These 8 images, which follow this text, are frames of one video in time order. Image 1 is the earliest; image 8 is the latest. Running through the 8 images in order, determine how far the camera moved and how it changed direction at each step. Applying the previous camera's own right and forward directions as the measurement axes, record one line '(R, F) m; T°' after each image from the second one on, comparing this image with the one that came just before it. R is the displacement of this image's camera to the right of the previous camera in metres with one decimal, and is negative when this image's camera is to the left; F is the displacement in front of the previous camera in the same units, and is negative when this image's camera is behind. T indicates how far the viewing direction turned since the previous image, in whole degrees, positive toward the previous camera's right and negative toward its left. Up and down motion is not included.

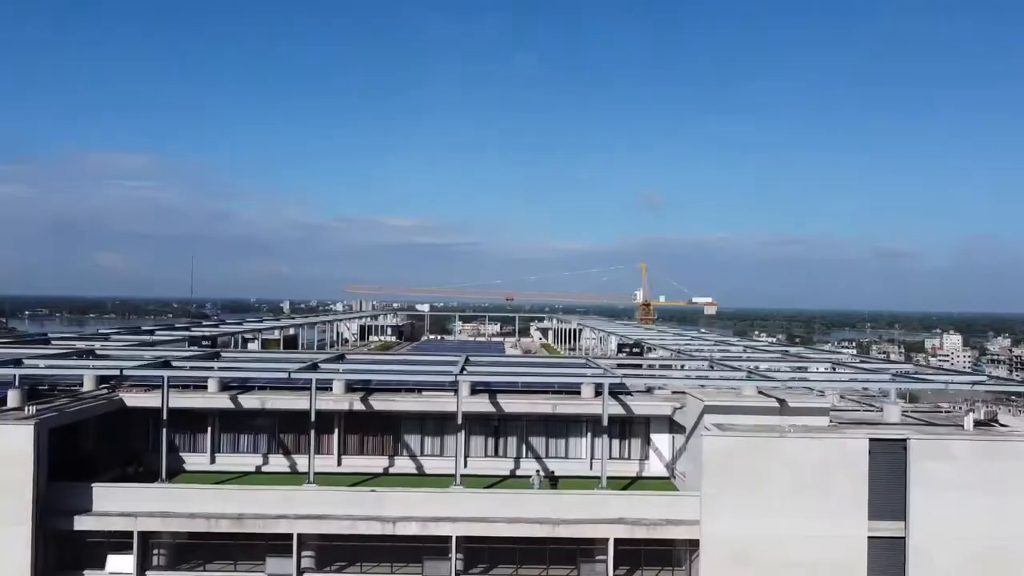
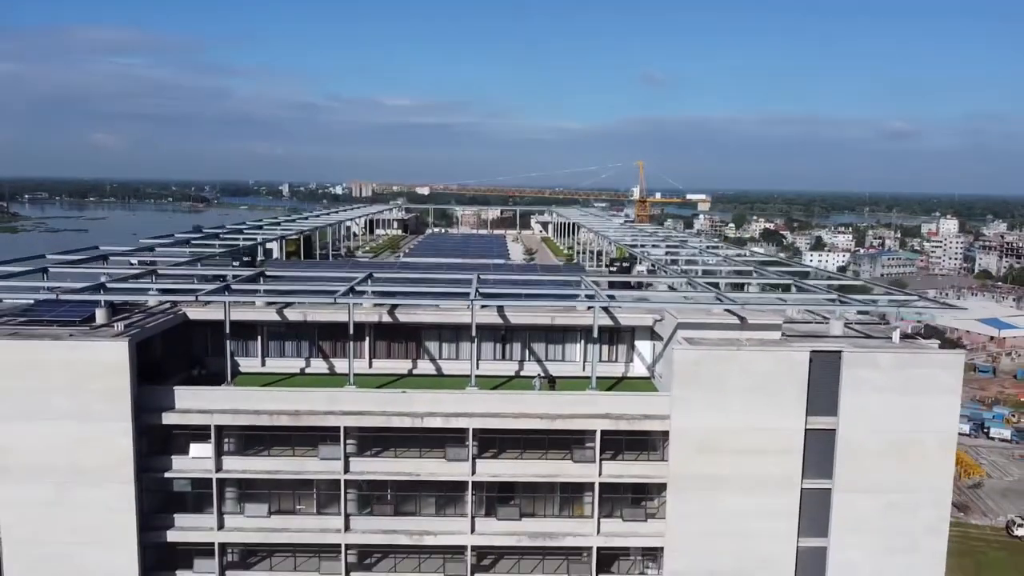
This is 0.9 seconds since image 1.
(-0.1, -0.9) m; 0°
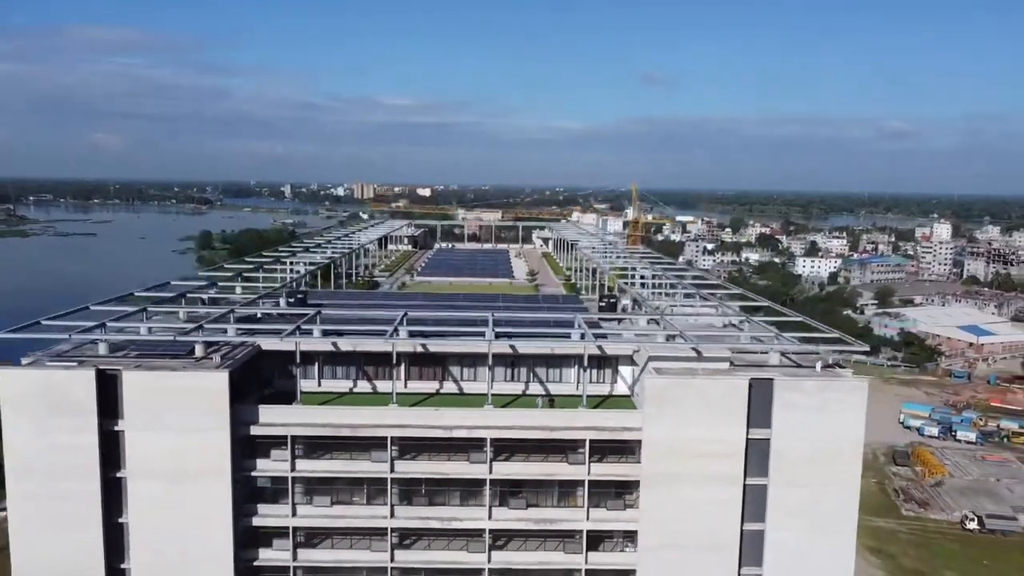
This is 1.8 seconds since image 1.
(-0.1, -1.8) m; 0°
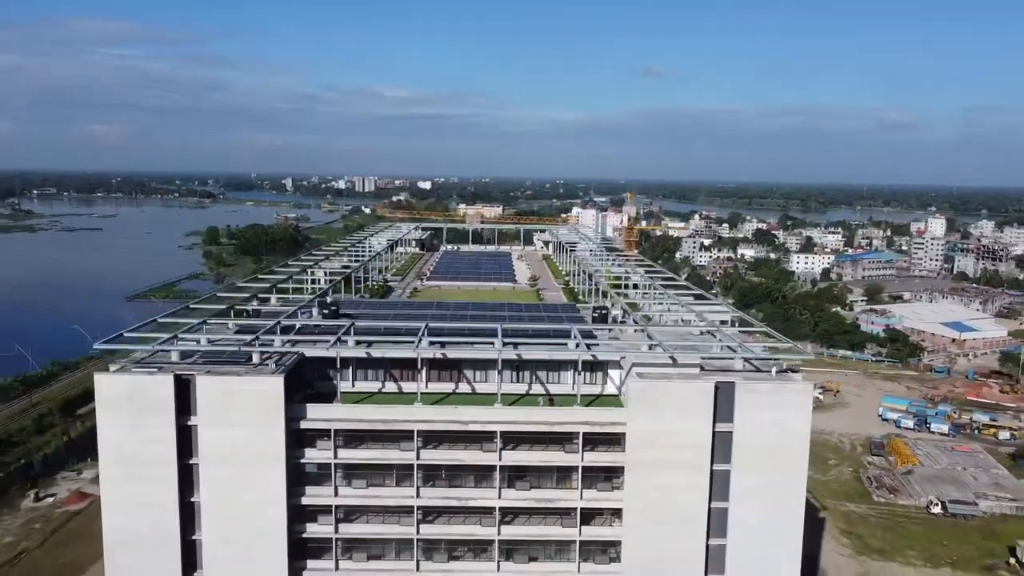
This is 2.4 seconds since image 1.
(-0.1, -1.6) m; 0°
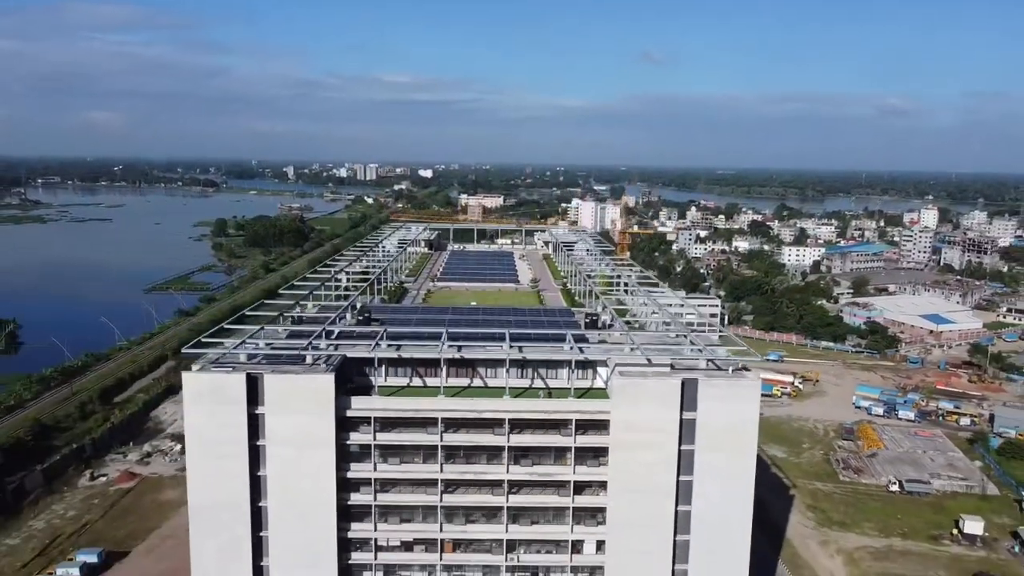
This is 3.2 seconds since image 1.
(-0.1, -2.2) m; 0°
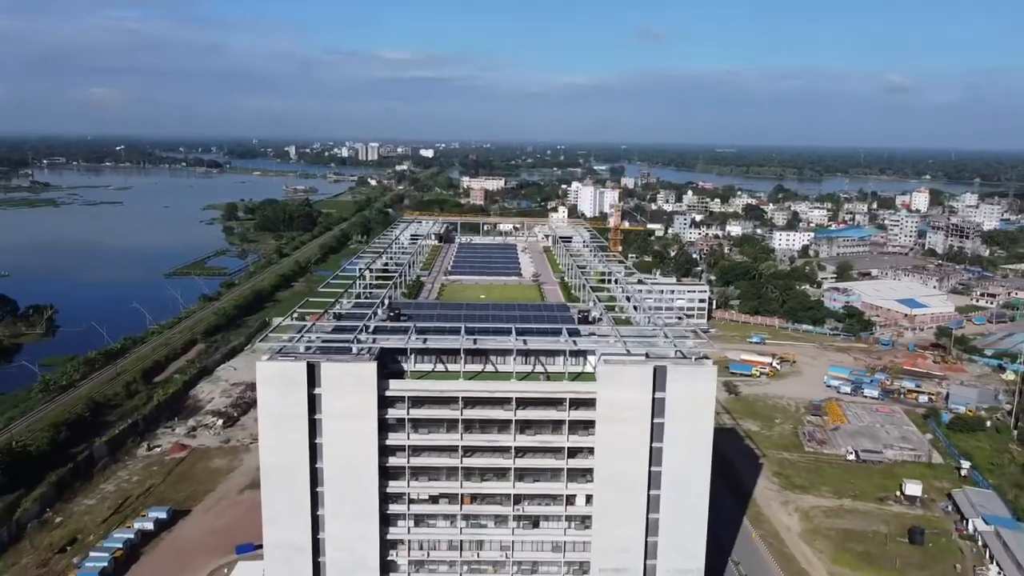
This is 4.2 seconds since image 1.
(-0.1, -2.9) m; 0°
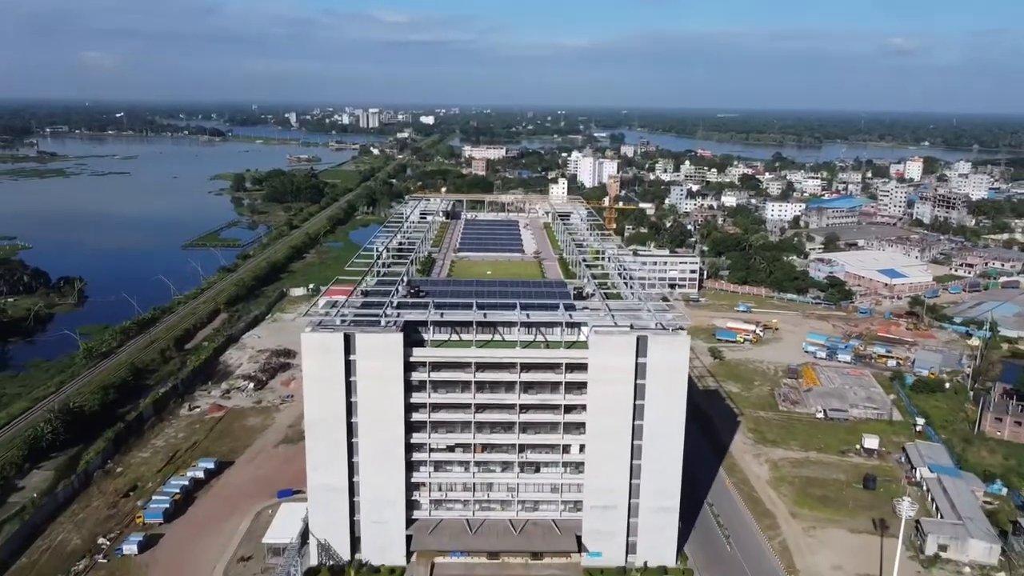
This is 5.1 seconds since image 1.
(-0.1, -2.6) m; 0°
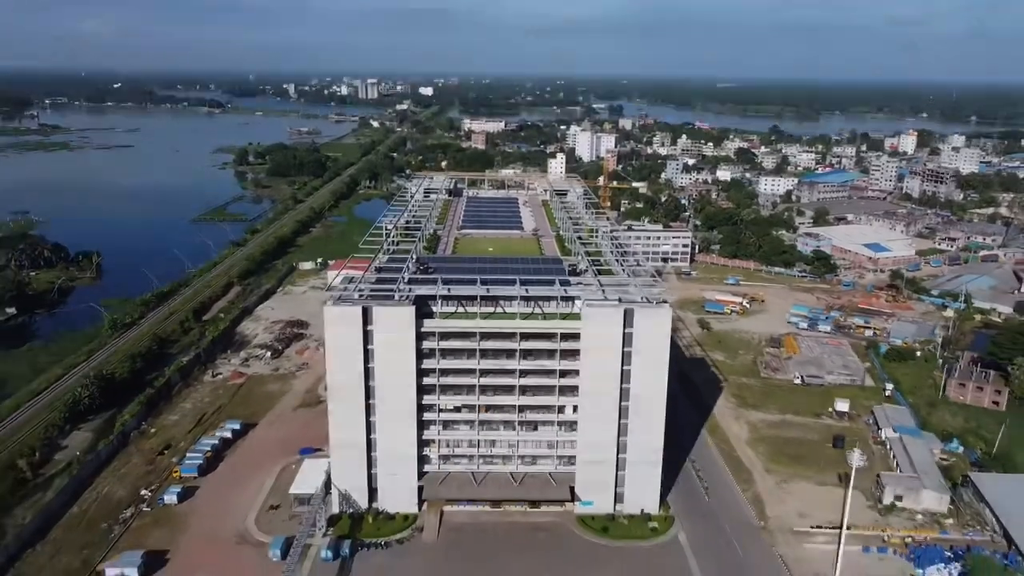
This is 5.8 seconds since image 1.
(0.0, -2.0) m; 0°
